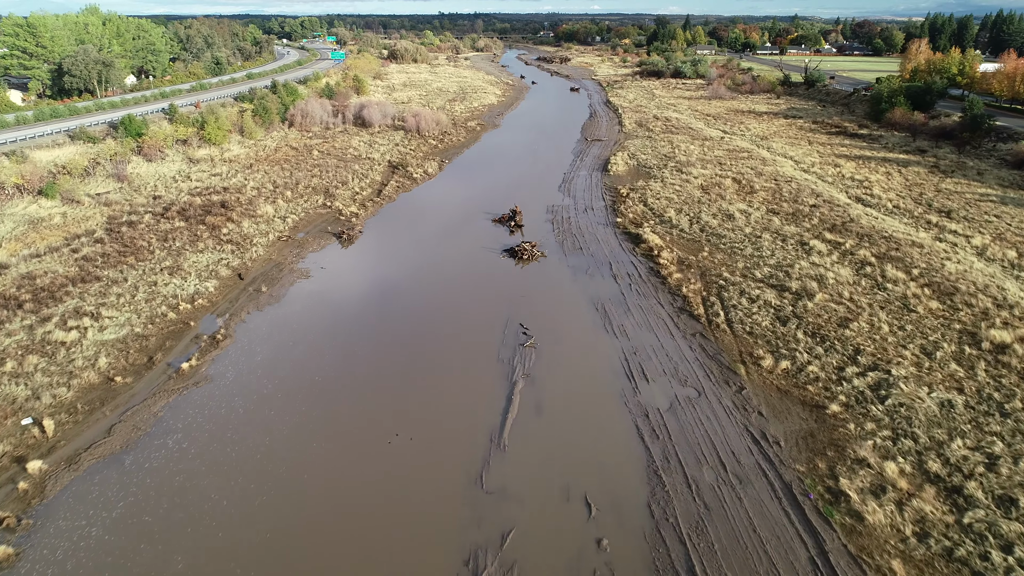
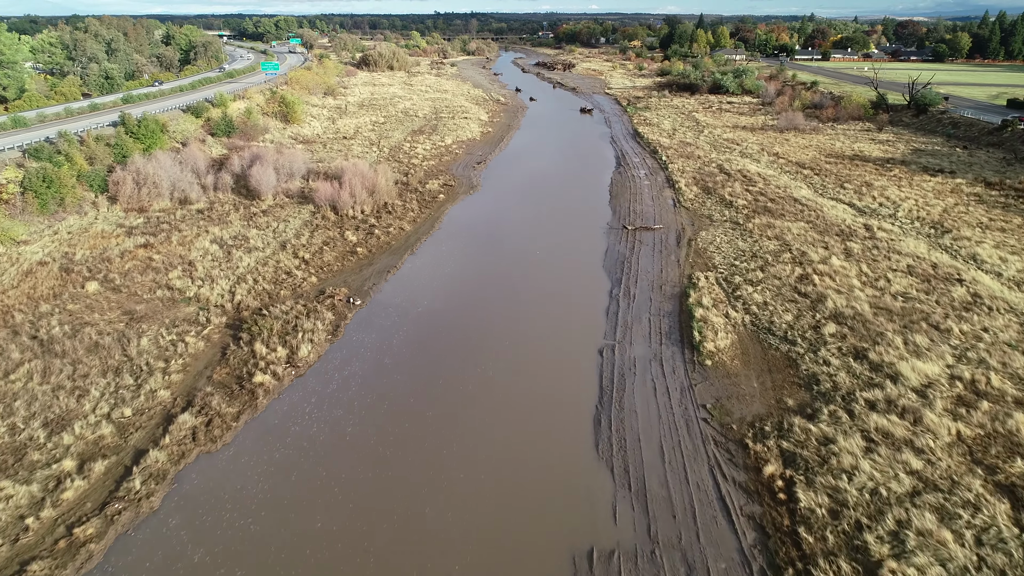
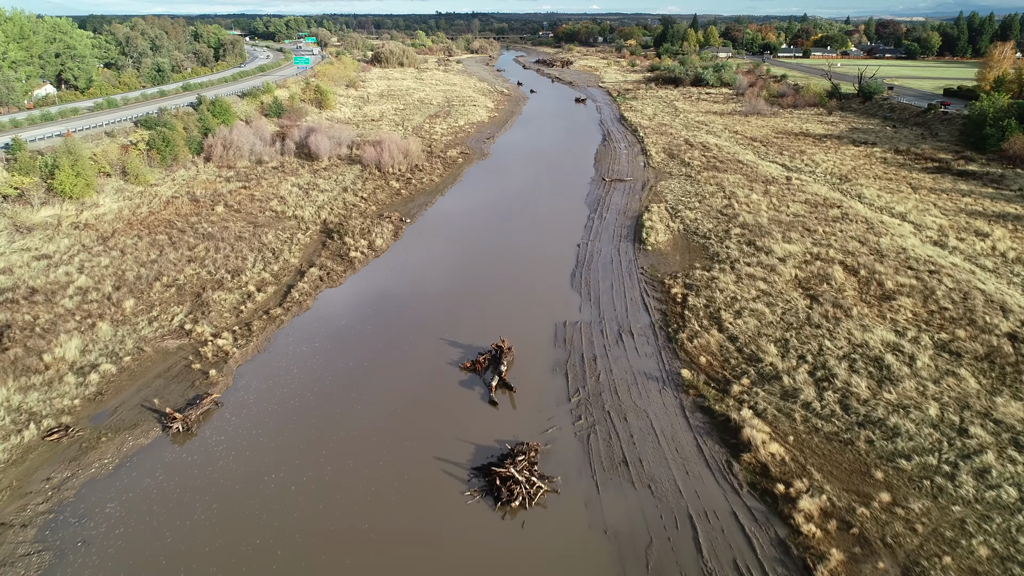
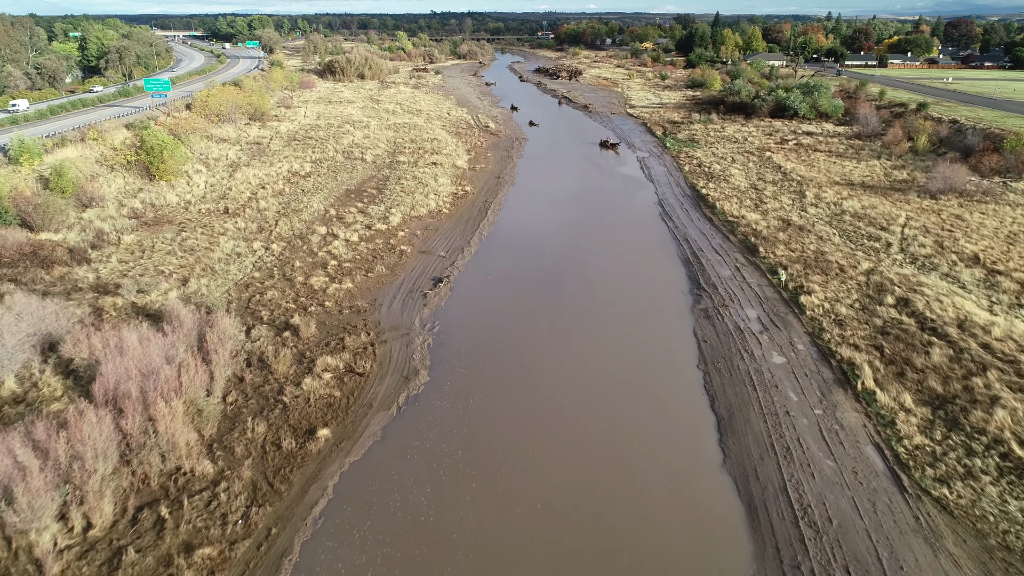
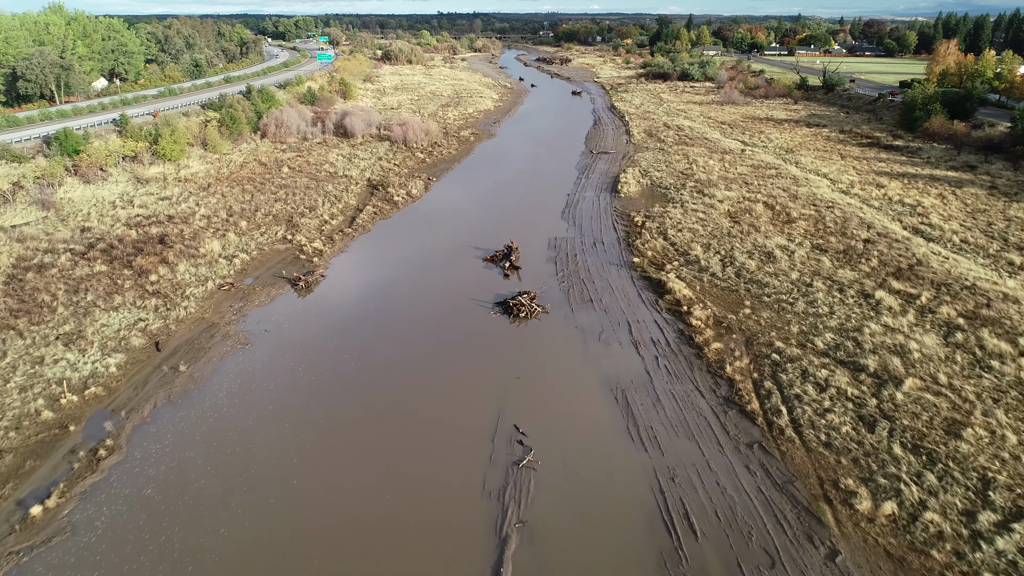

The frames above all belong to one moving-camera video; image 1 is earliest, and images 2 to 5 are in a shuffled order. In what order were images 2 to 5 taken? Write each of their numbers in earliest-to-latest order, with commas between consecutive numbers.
5, 3, 2, 4
